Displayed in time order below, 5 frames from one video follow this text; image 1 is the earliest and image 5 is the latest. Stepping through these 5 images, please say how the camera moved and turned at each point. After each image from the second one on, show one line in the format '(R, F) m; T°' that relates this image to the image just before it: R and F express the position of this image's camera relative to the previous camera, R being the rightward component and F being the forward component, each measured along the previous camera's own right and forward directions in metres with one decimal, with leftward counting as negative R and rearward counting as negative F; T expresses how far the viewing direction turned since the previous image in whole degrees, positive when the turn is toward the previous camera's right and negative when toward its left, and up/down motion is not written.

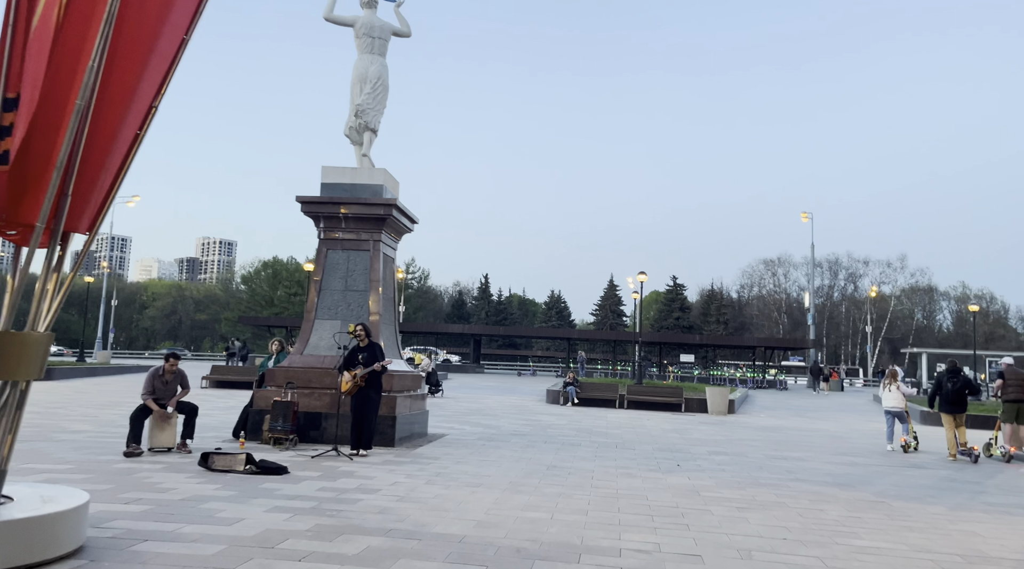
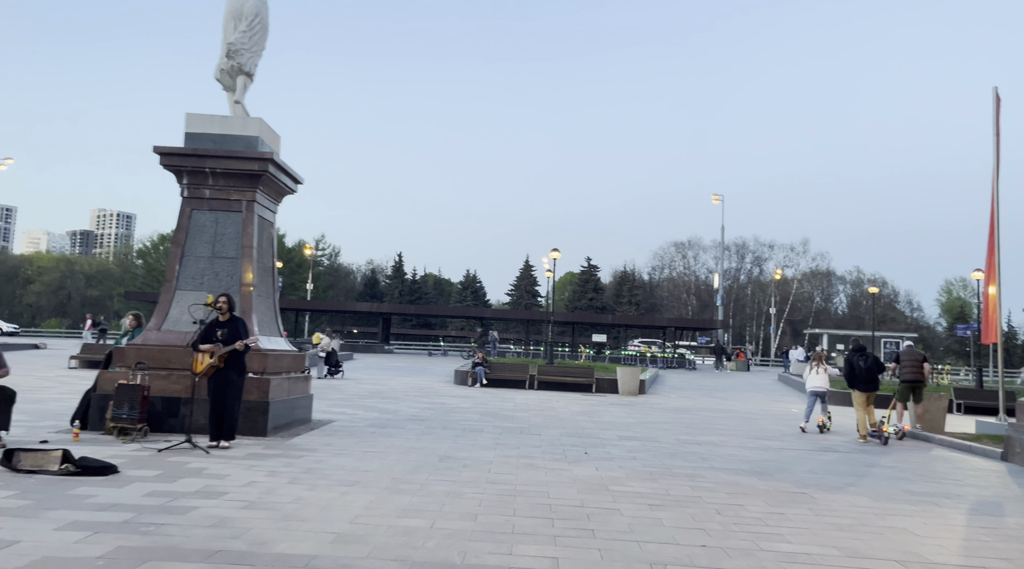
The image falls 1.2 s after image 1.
(+0.3, +1.3) m; +6°
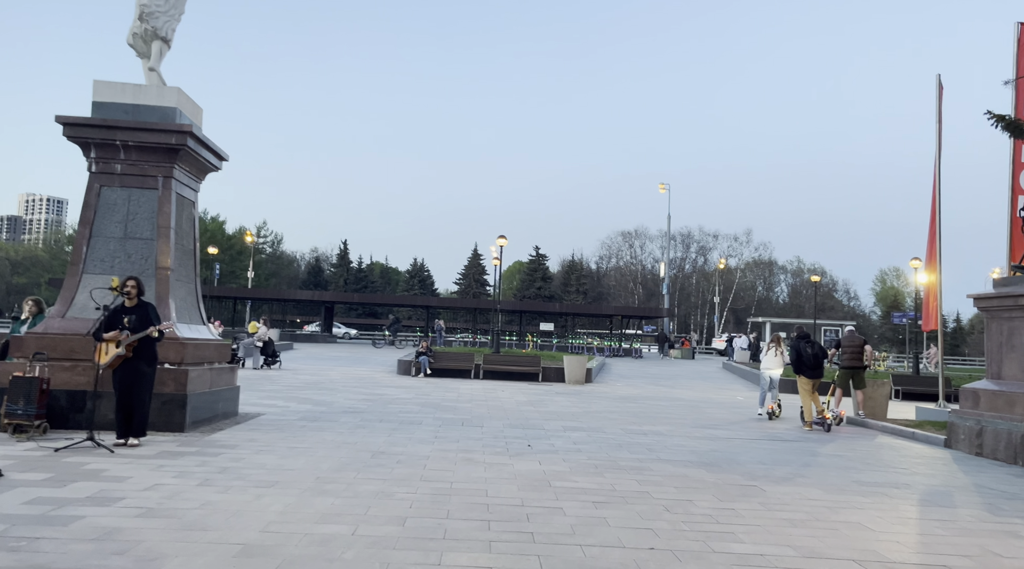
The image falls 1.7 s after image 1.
(+0.1, +0.6) m; +3°
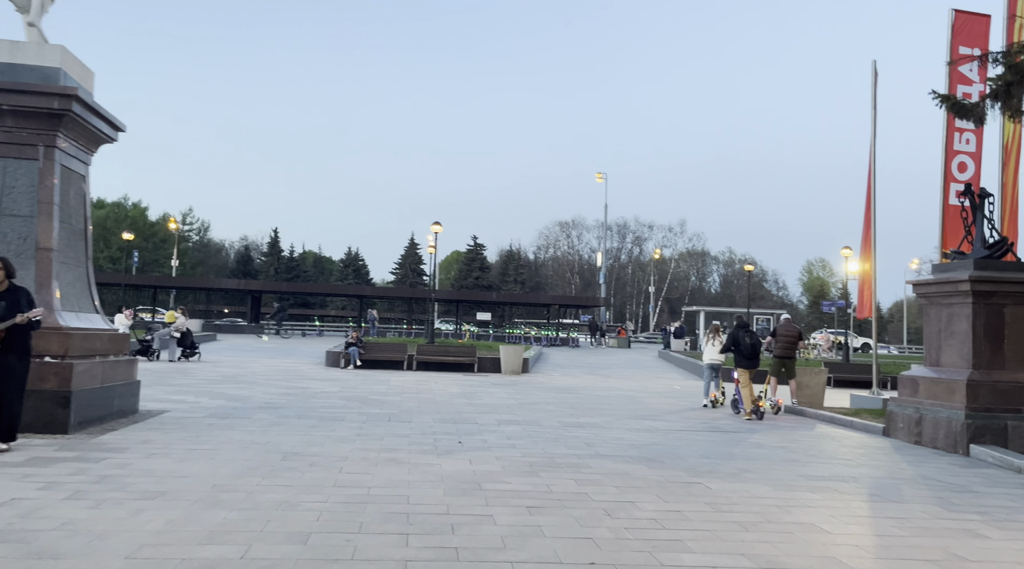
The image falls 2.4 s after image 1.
(+0.1, +0.8) m; +4°
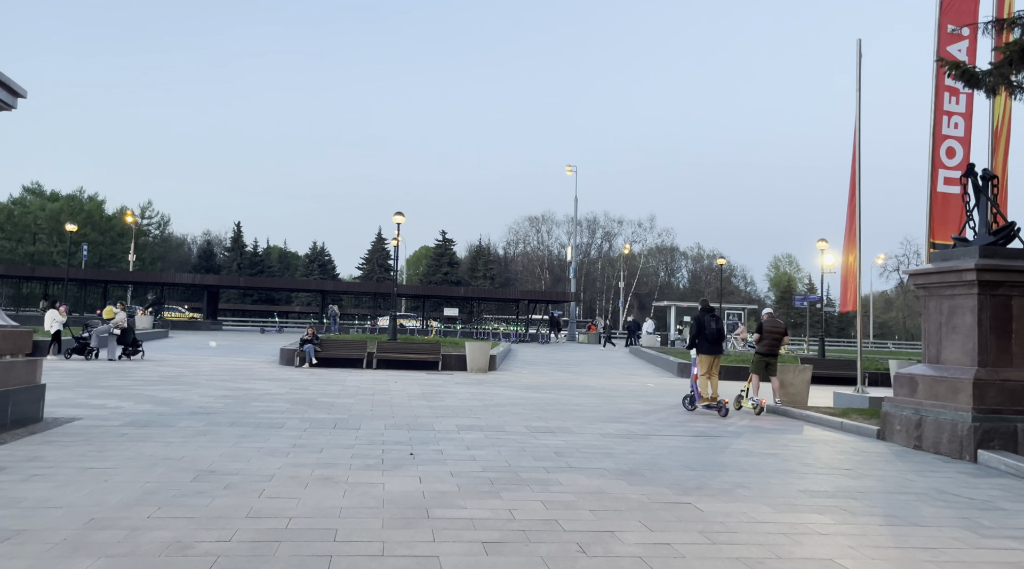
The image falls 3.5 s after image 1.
(+0.1, +1.3) m; +2°
